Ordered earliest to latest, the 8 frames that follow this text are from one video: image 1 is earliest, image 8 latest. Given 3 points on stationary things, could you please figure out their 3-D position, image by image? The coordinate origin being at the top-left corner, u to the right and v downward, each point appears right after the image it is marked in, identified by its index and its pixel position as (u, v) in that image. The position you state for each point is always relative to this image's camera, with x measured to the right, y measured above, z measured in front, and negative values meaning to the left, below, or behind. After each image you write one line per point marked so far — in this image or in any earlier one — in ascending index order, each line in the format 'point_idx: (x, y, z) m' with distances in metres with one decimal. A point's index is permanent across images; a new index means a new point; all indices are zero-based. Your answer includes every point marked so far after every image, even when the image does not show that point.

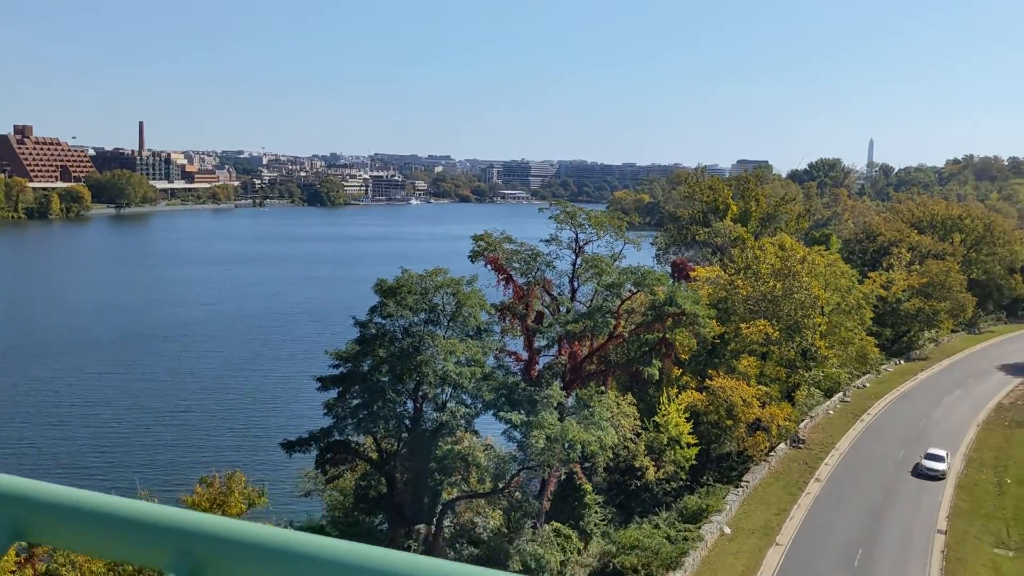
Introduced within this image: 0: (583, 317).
0: (+0.8, -0.3, +10.2) m
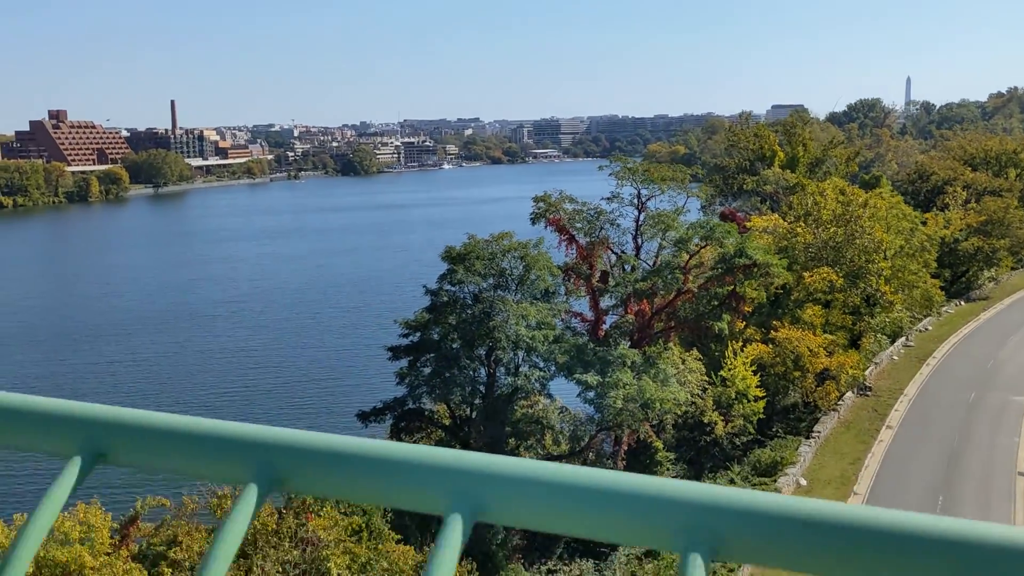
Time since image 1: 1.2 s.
0: (+1.4, +0.1, +10.1) m
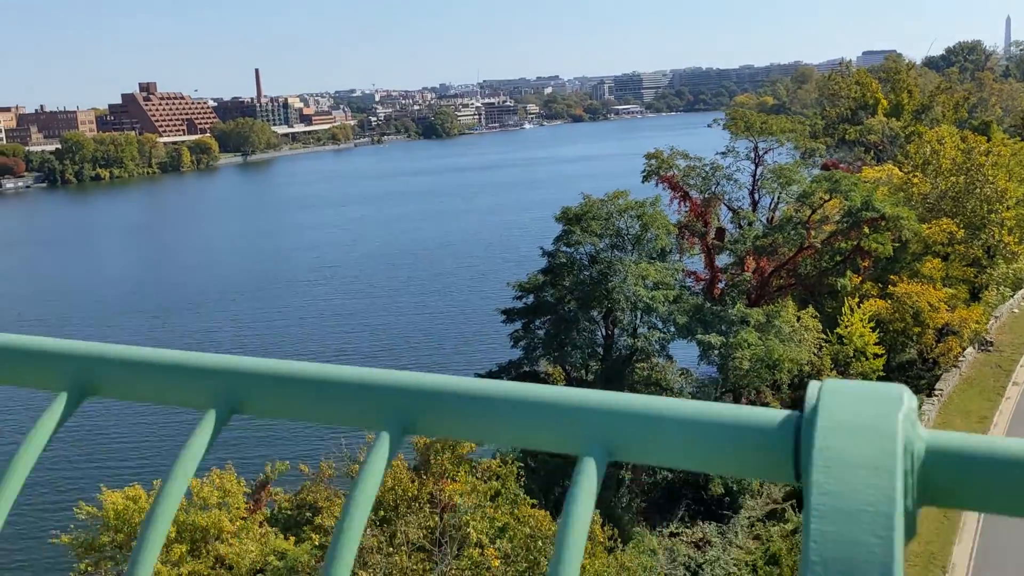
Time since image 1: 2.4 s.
0: (+2.6, +0.6, +9.7) m
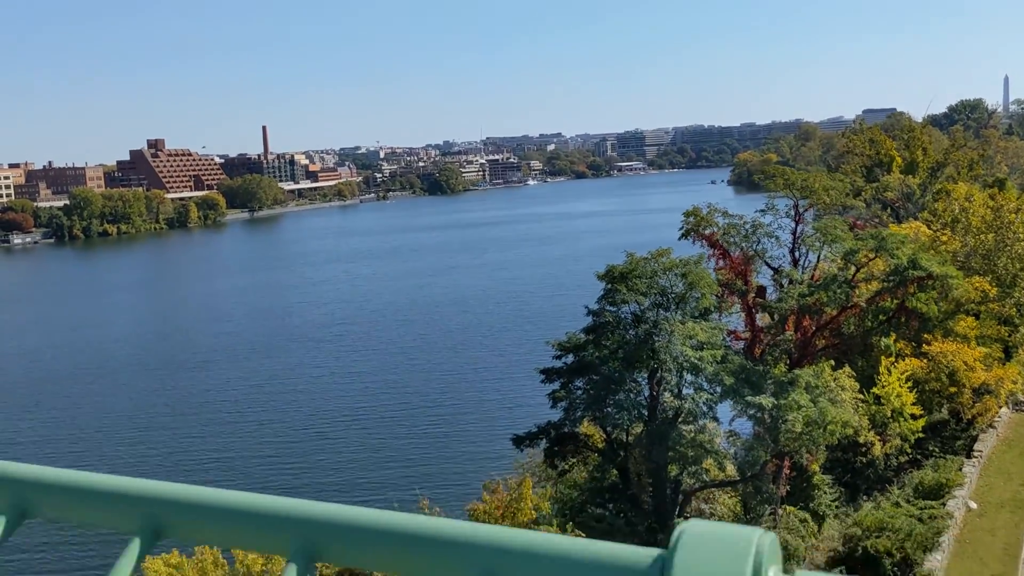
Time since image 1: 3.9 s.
0: (+3.0, 0.0, +9.6) m
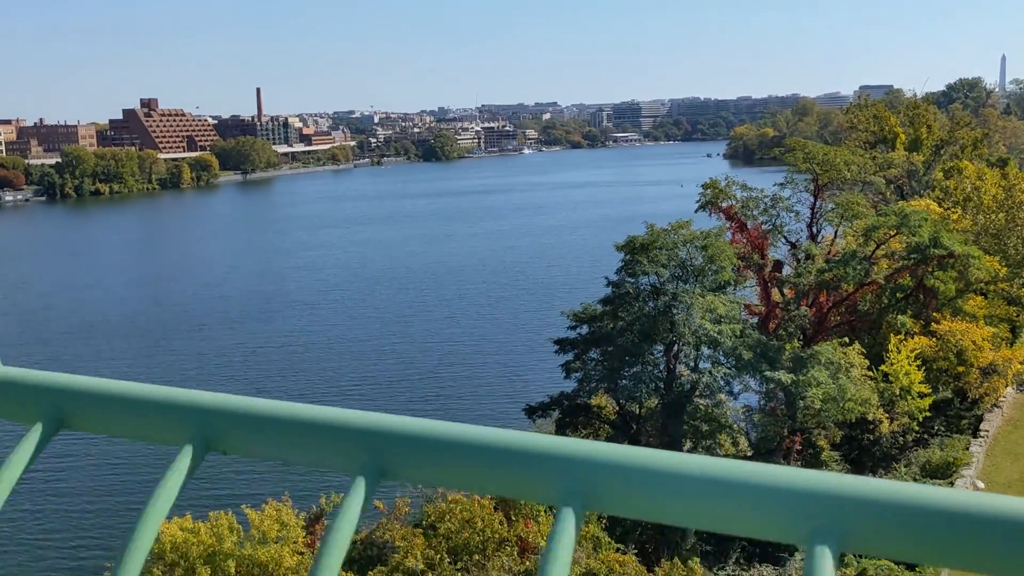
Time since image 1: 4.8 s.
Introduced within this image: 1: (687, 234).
0: (+3.1, +0.2, +9.5) m
1: (+1.6, +0.5, +9.1) m
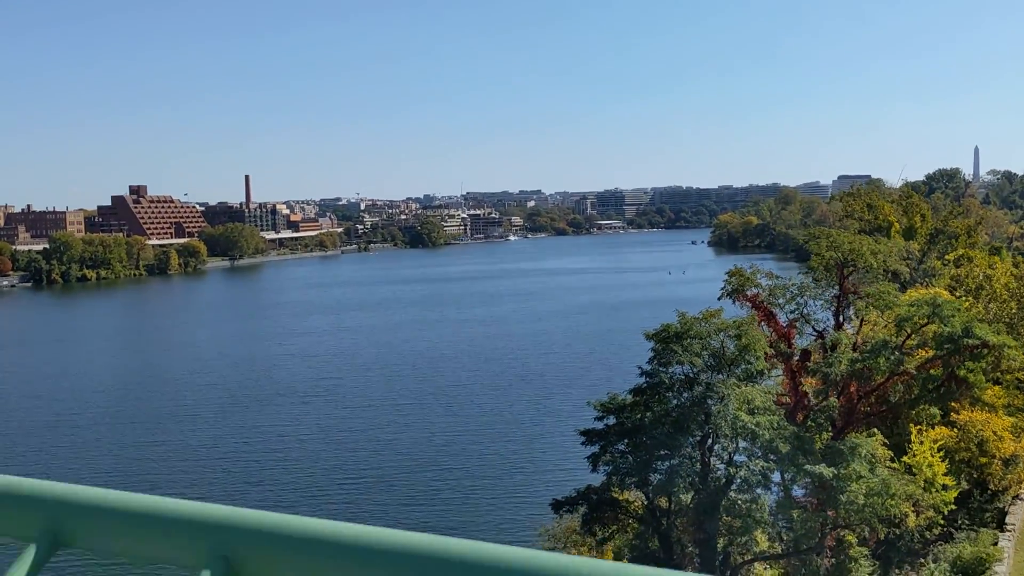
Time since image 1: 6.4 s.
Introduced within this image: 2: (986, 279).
0: (+3.4, -0.6, +9.3) m
1: (+1.9, -0.3, +8.9) m
2: (+6.8, +0.2, +14.3) m
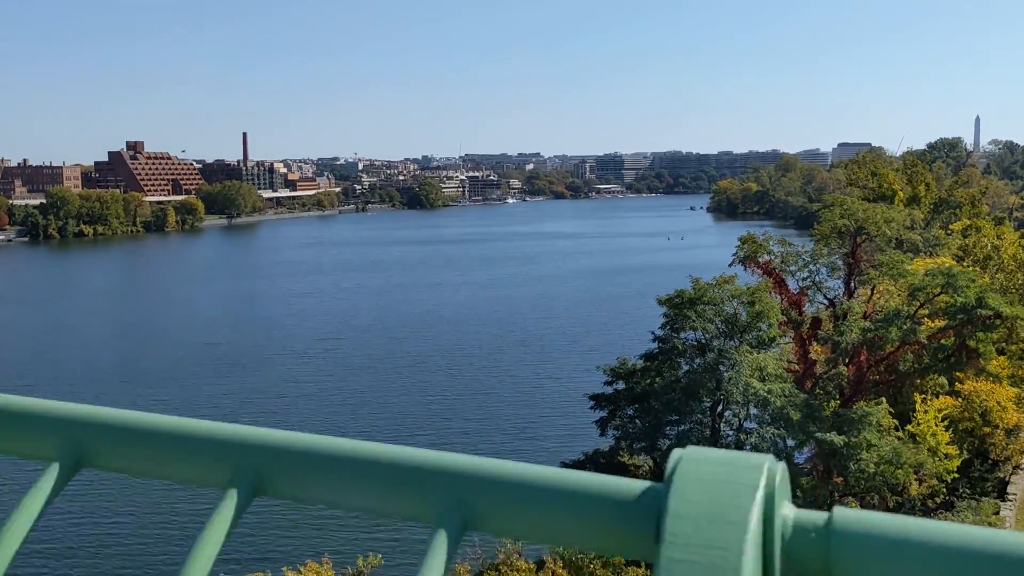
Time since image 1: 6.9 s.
0: (+3.5, -0.3, +9.3) m
1: (+2.0, 0.0, +8.9) m
2: (+6.9, +0.6, +14.2) m
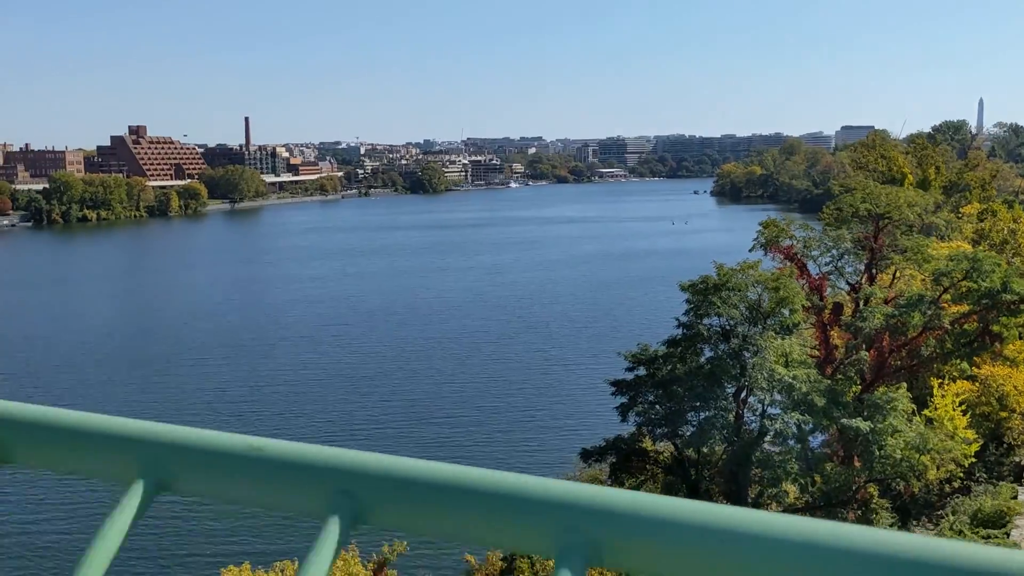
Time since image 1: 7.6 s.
0: (+3.7, -0.2, +9.3) m
1: (+2.2, +0.1, +8.8) m
2: (+7.1, +0.8, +14.2) m
